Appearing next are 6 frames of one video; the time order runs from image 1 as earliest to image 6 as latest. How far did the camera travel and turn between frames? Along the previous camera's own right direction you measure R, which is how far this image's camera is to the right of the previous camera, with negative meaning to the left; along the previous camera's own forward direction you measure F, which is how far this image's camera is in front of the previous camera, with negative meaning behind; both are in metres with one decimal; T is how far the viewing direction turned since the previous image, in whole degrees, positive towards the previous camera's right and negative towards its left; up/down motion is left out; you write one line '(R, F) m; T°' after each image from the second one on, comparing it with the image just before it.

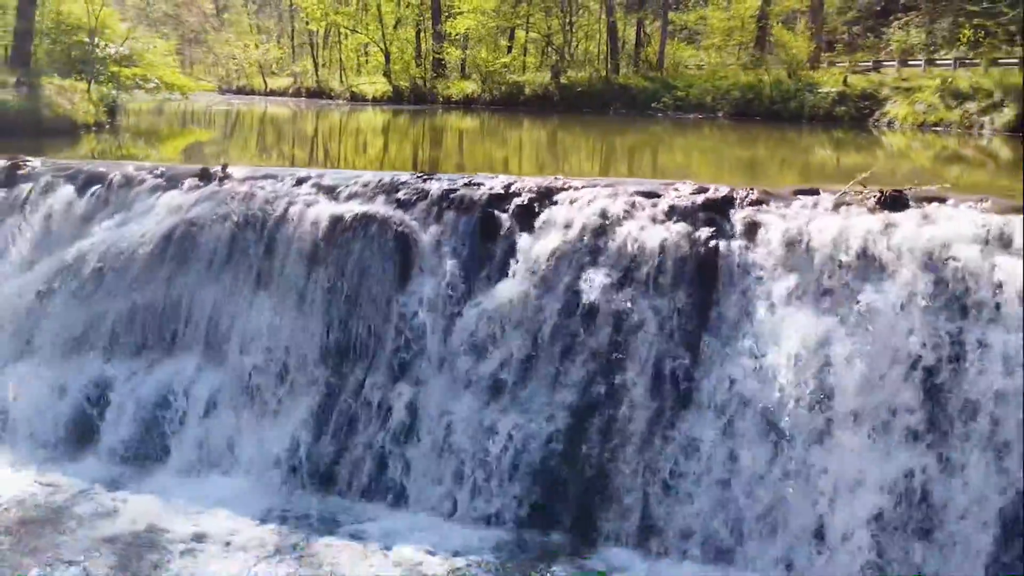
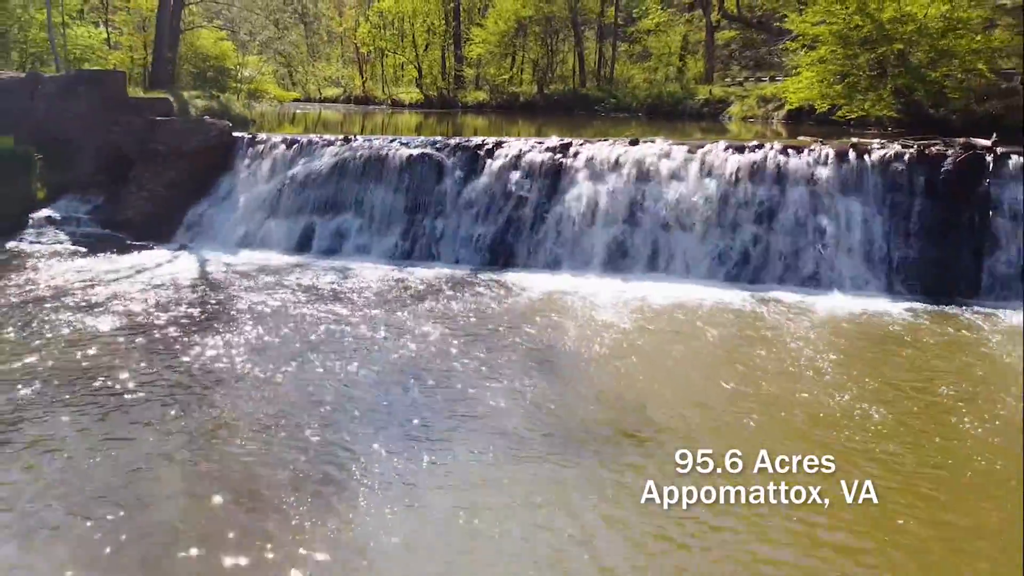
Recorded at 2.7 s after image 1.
(+0.6, -6.8) m; -1°
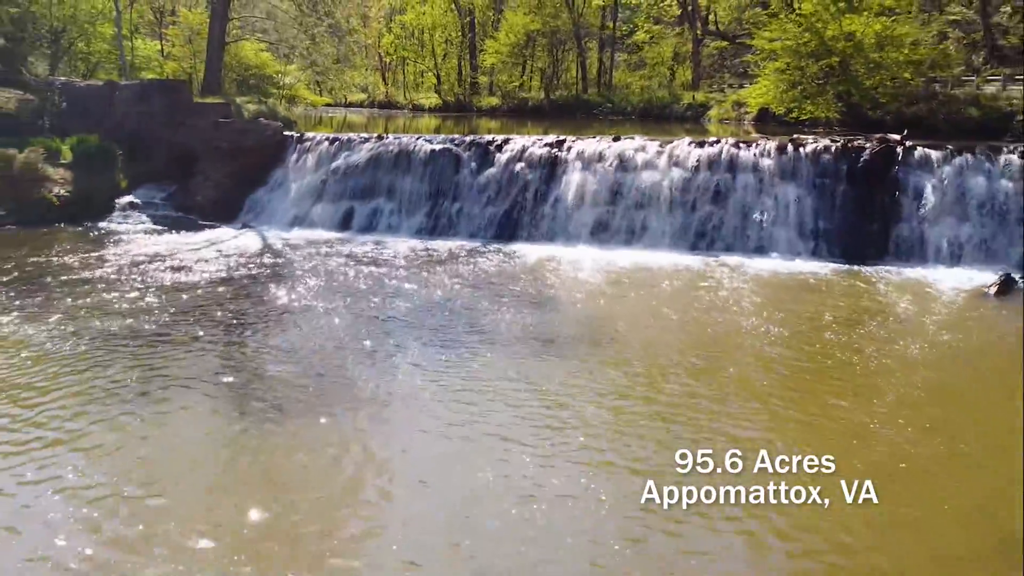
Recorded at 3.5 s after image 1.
(+0.2, -2.5) m; -1°
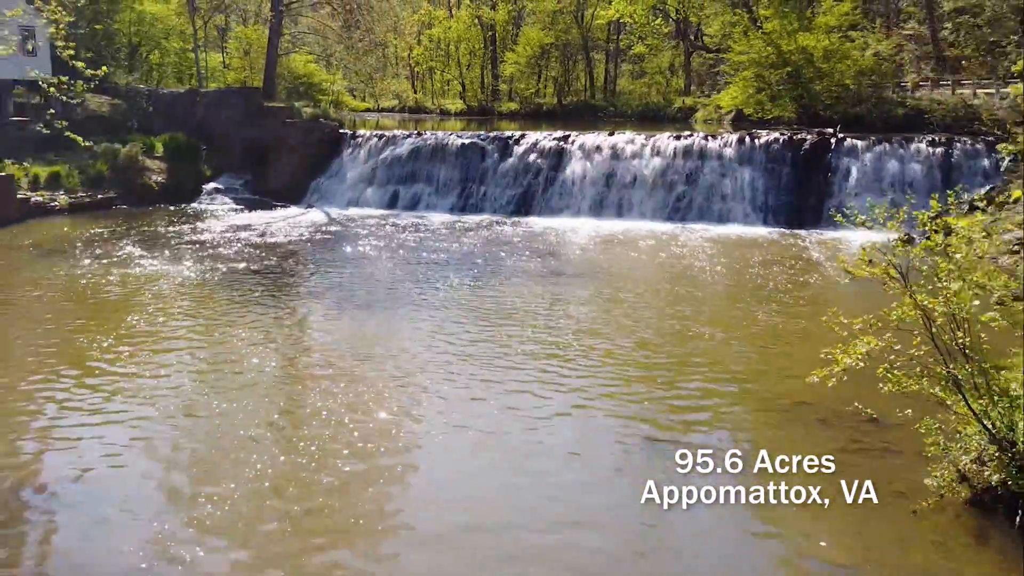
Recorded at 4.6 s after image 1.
(+0.1, -3.4) m; -1°
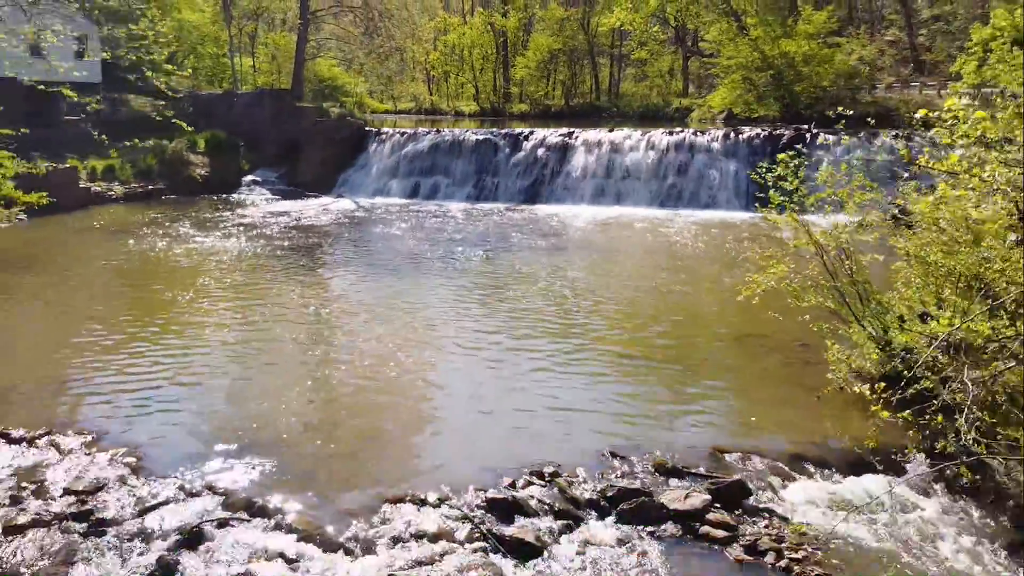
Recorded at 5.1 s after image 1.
(0.0, -1.9) m; -1°
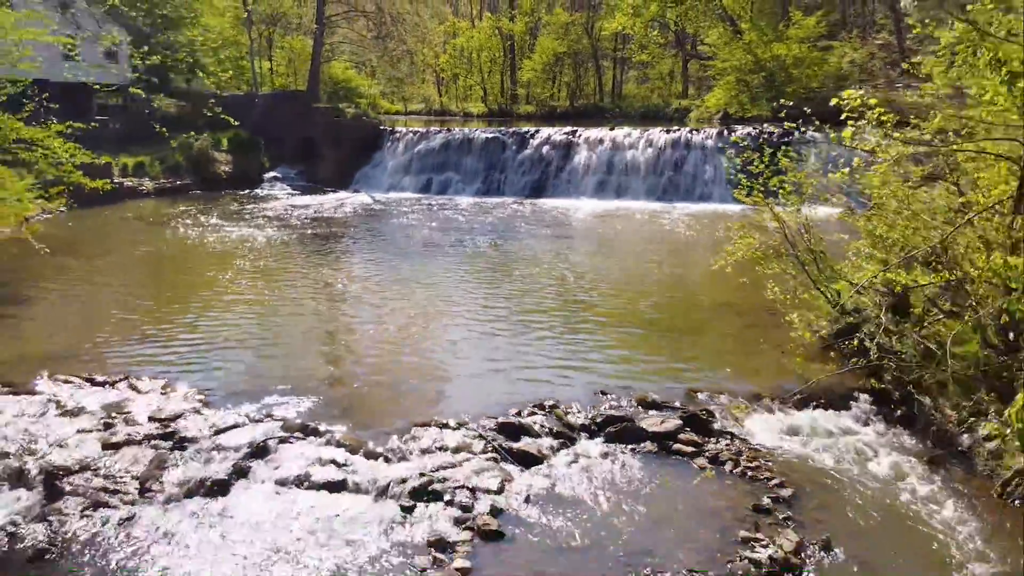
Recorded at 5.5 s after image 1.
(0.0, -1.2) m; 0°
